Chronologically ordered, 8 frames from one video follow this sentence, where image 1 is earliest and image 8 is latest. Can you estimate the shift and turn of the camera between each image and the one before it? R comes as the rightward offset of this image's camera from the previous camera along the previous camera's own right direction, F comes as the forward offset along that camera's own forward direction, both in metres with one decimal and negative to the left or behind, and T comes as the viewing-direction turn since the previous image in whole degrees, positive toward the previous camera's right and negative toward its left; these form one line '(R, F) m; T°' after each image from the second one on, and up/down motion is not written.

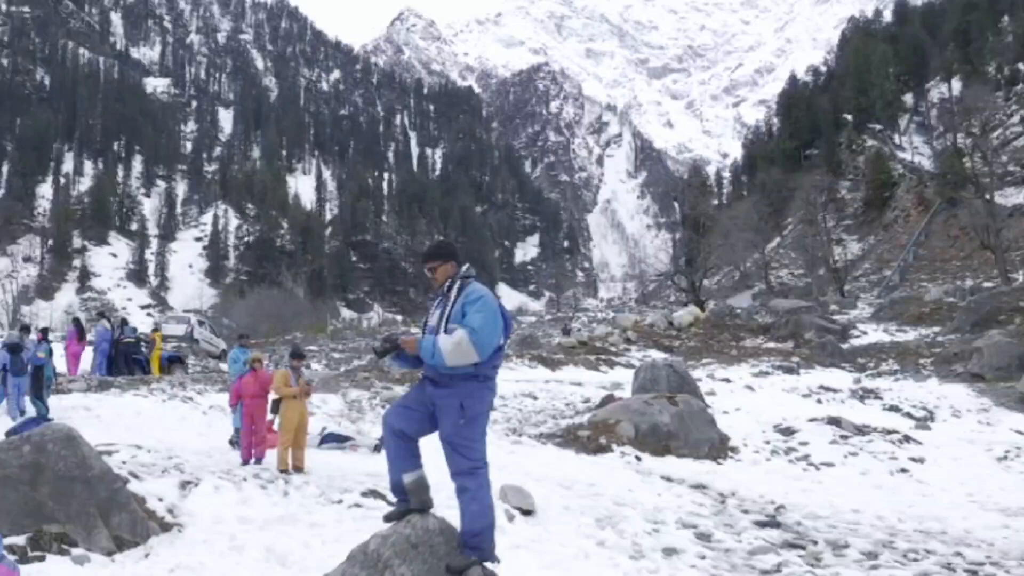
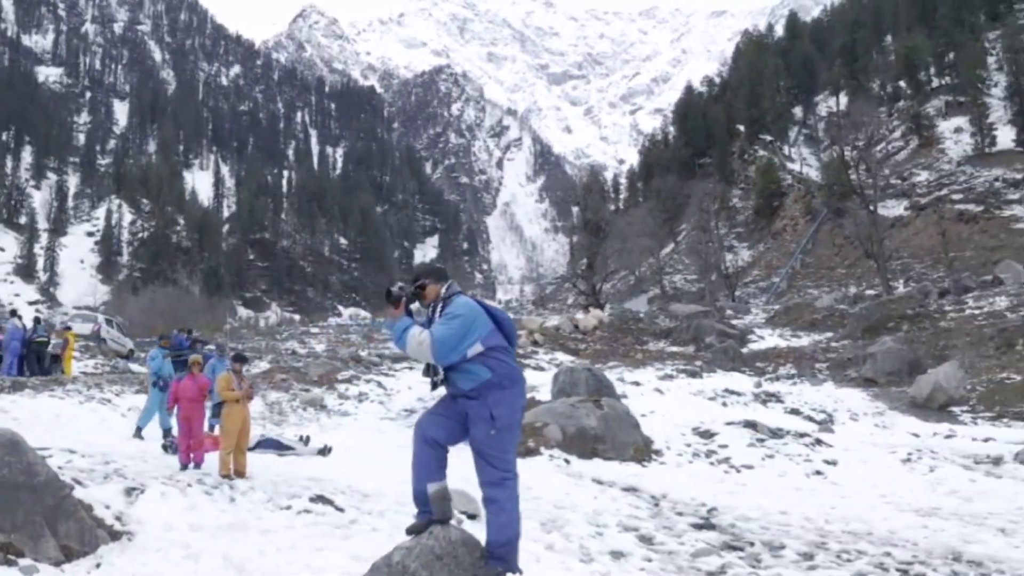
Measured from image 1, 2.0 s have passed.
(-0.6, -0.1) m; +7°
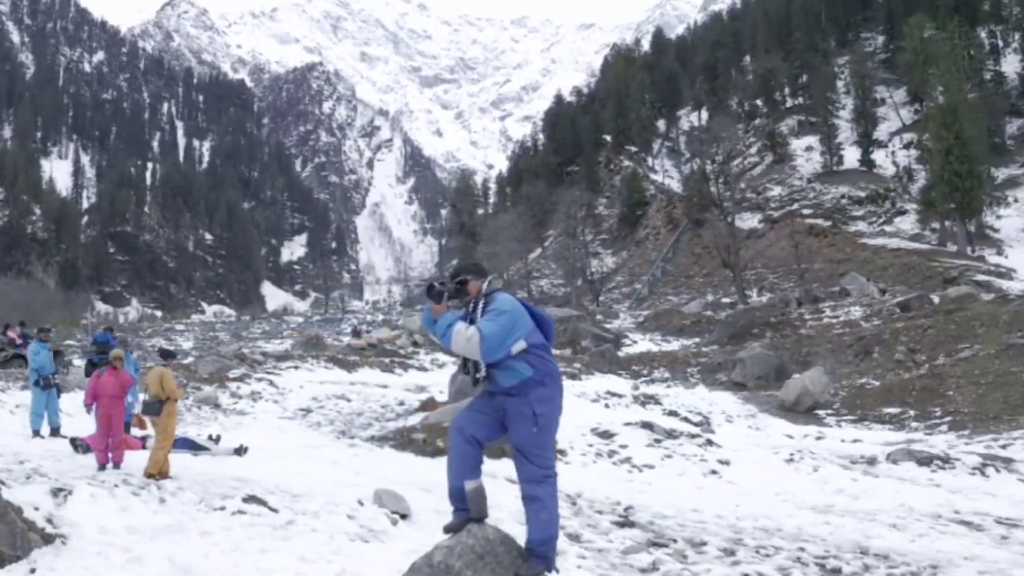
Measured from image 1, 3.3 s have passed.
(-0.9, -0.1) m; +9°
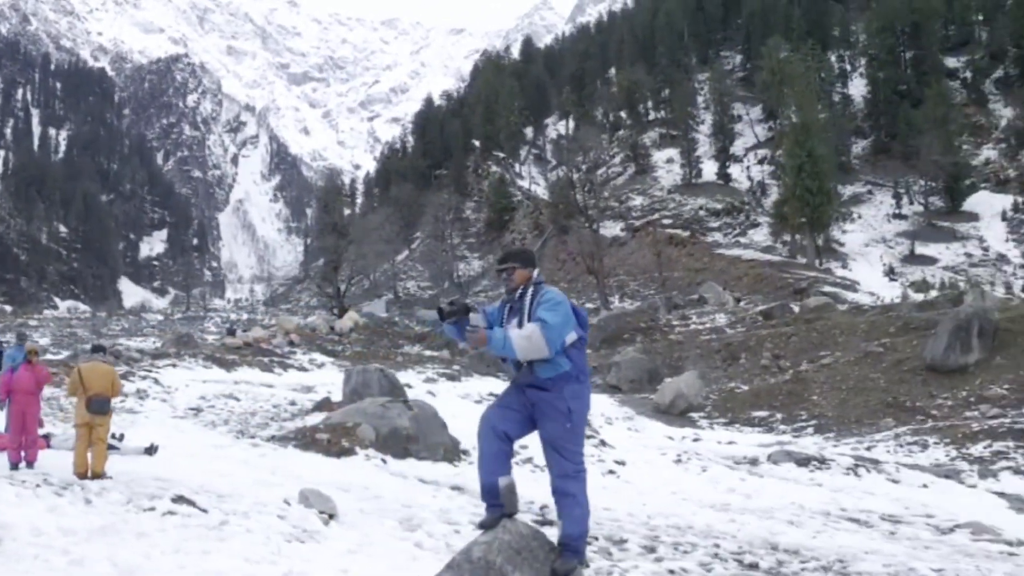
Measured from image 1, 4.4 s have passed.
(-0.9, -0.1) m; +9°
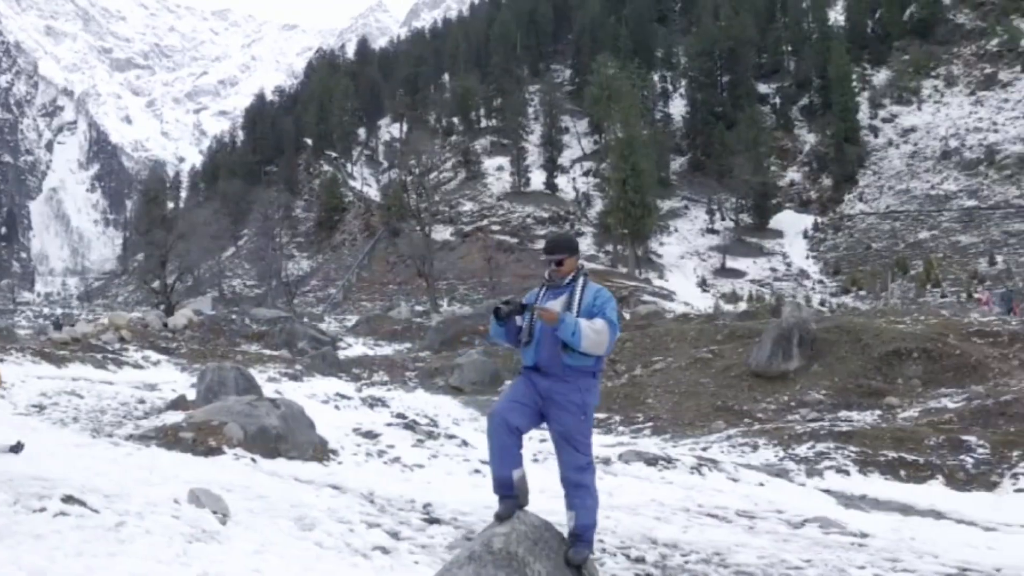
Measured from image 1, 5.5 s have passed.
(-1.0, -0.1) m; +11°
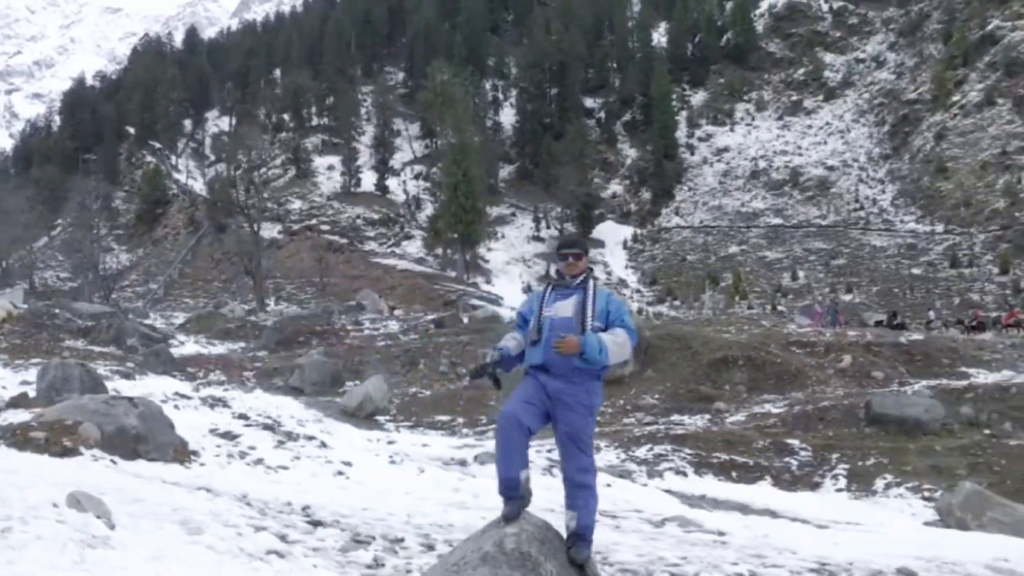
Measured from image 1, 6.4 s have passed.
(-1.0, 0.0) m; +11°
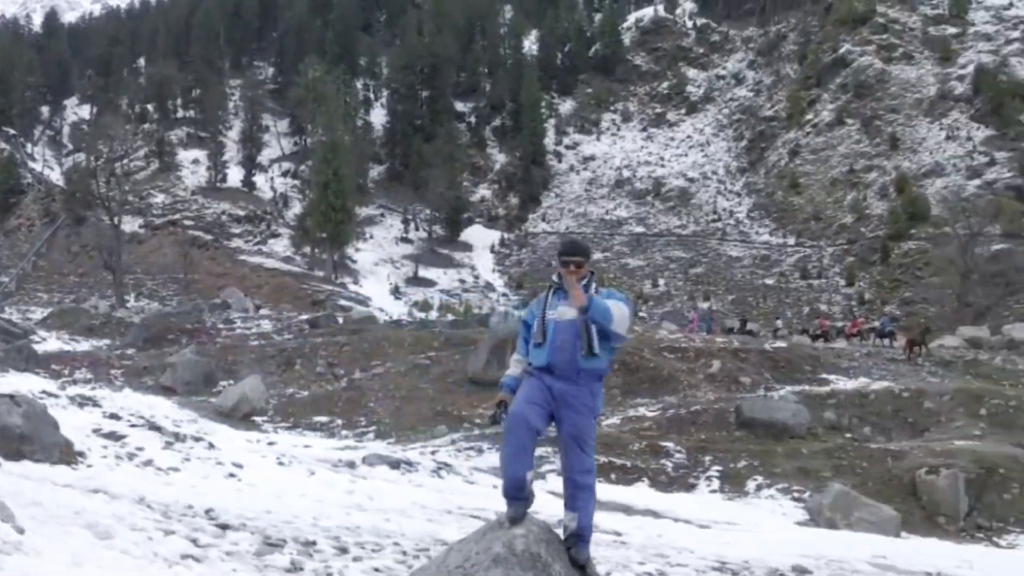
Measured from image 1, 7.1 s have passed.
(-0.7, 0.0) m; +8°
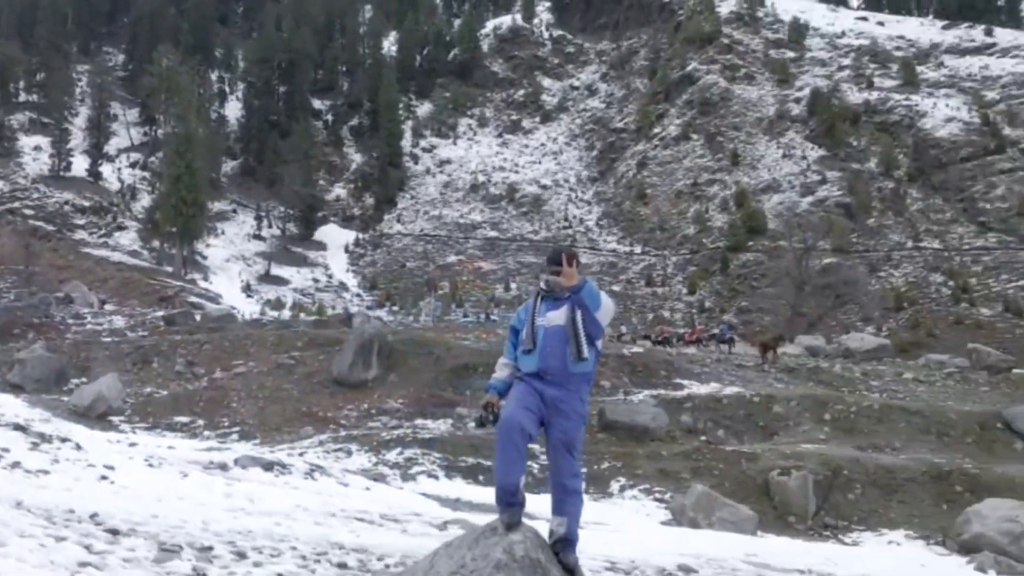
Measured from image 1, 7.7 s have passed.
(-0.8, 0.0) m; +9°
